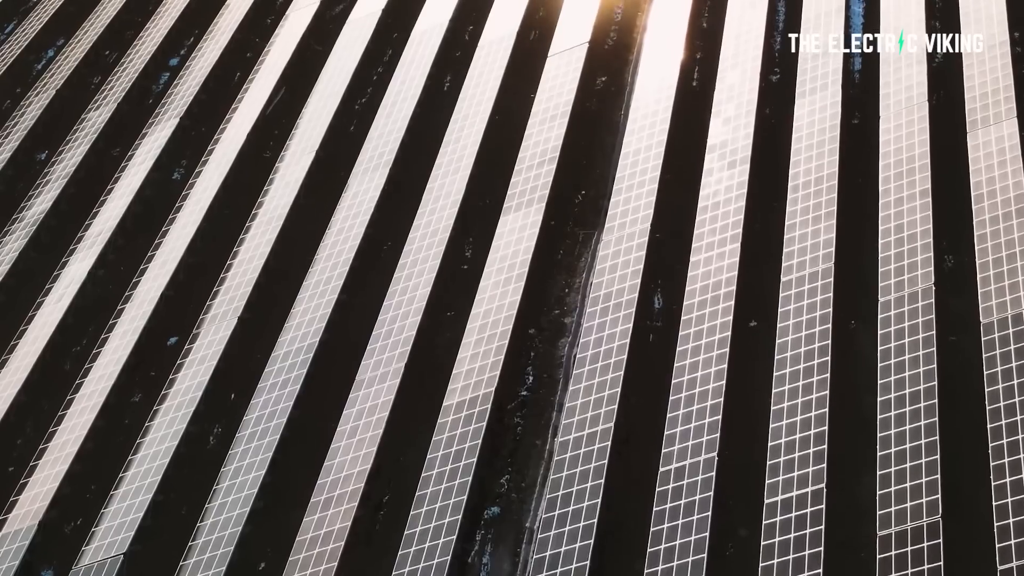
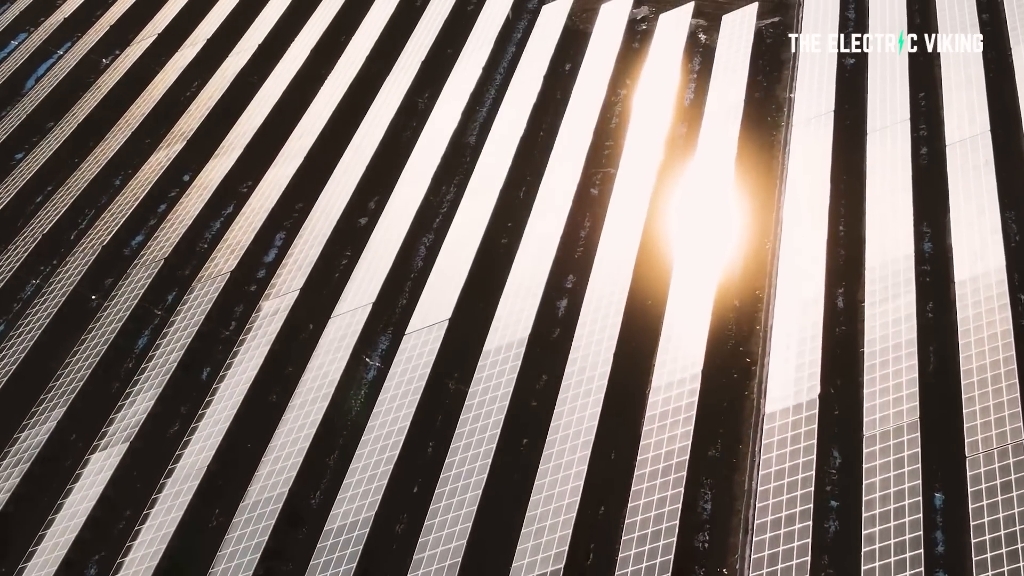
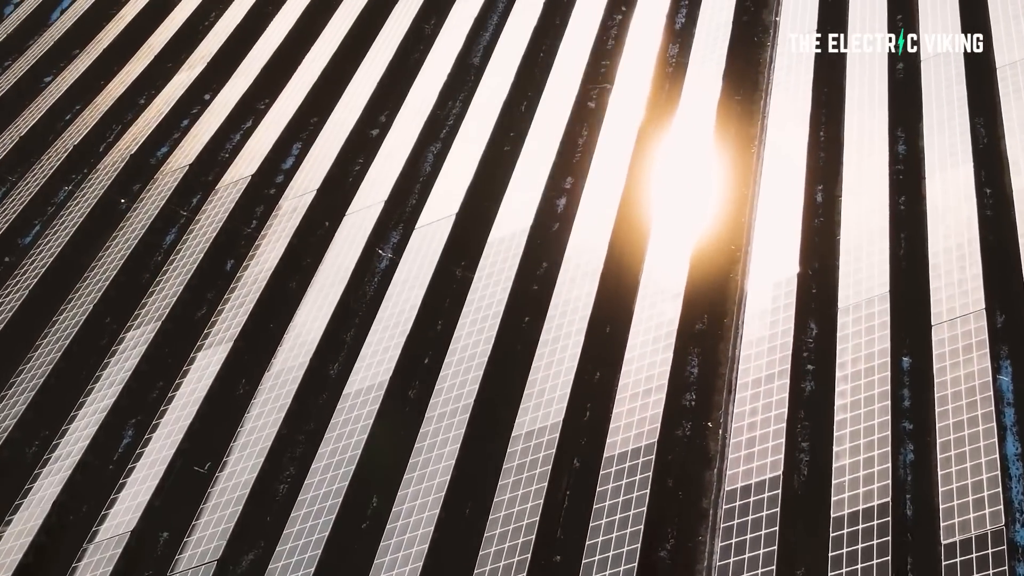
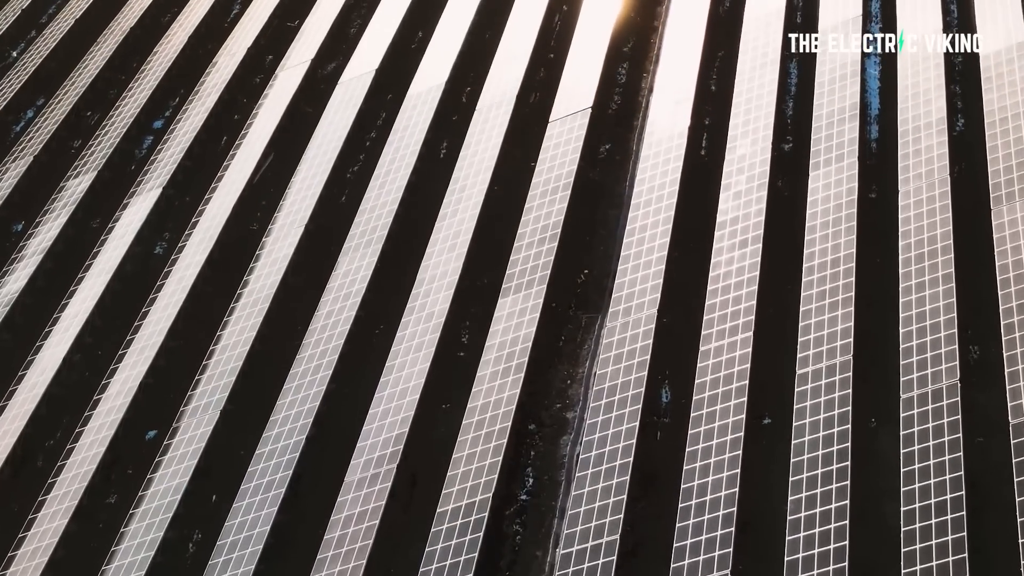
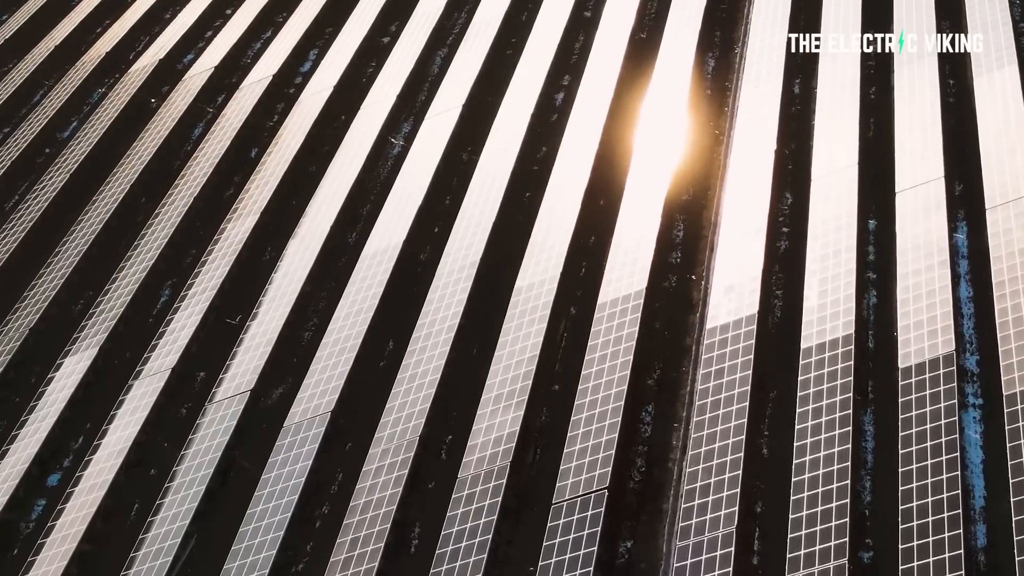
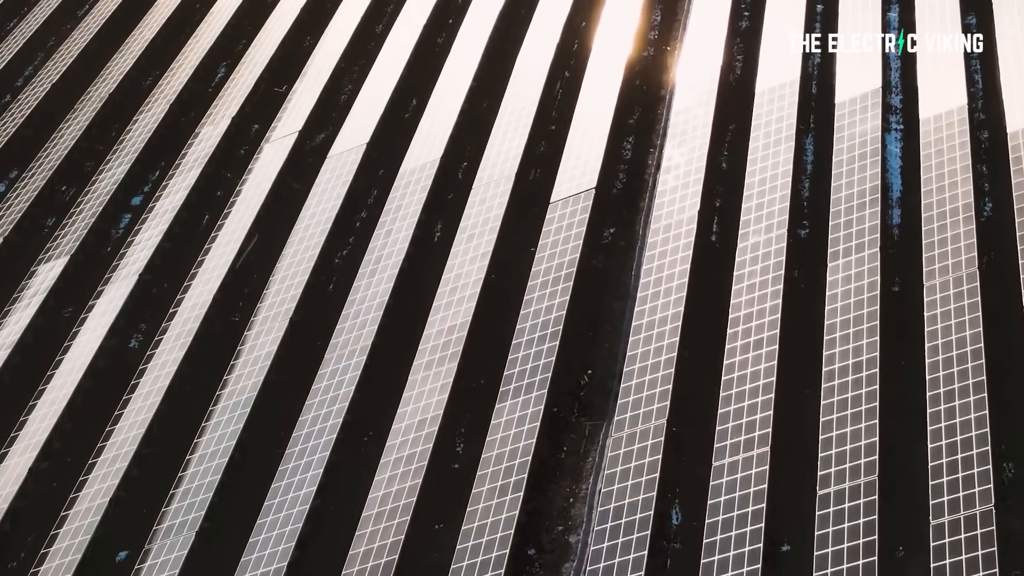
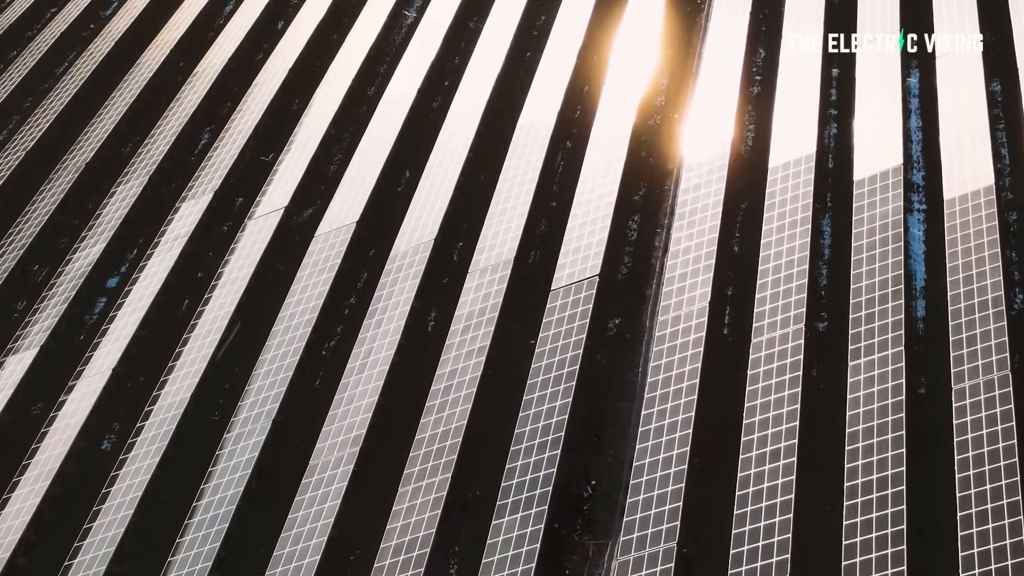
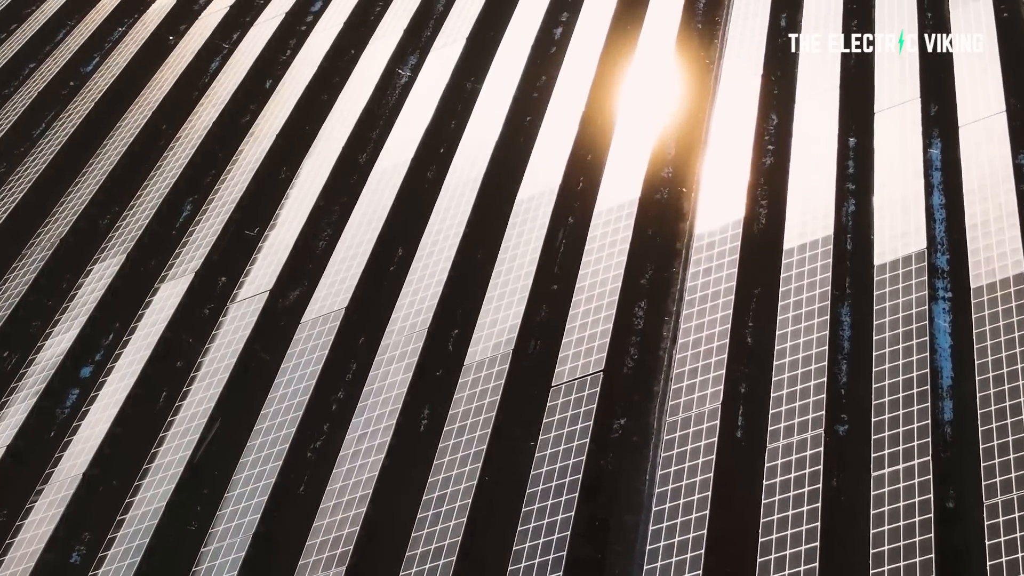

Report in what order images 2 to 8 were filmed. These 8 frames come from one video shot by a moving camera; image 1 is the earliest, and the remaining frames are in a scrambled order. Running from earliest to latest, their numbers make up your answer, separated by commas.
4, 6, 7, 8, 5, 3, 2
